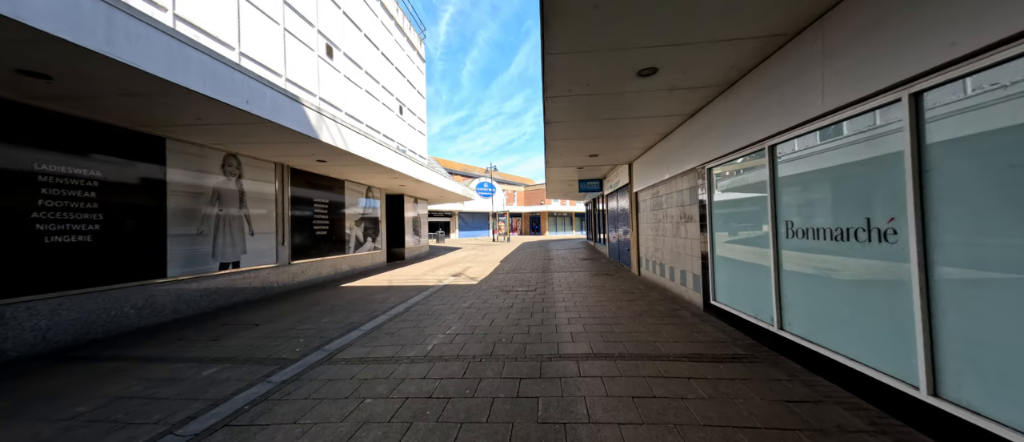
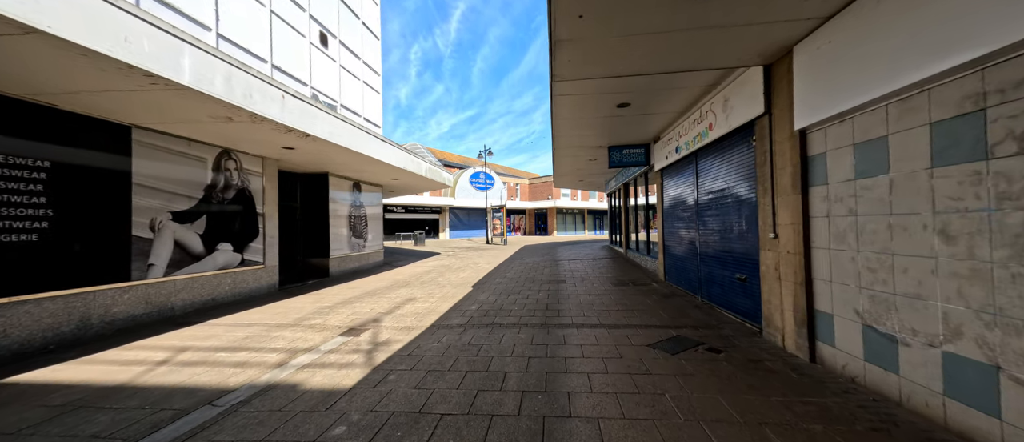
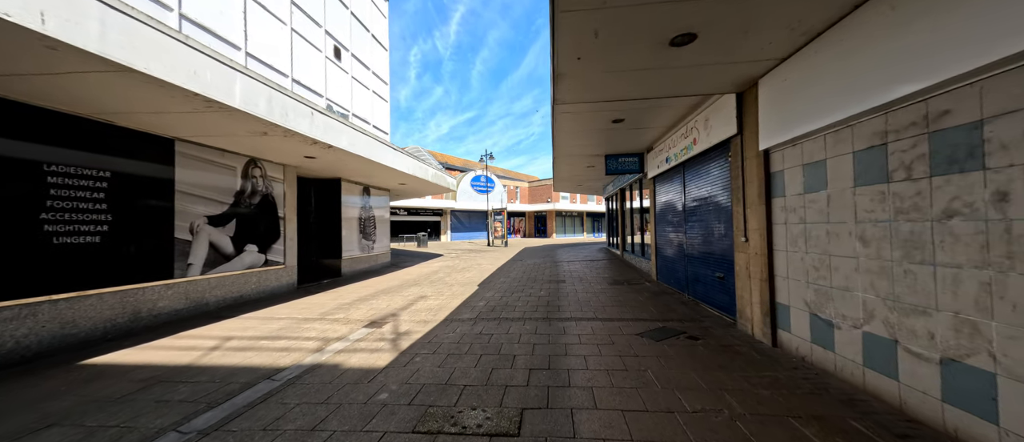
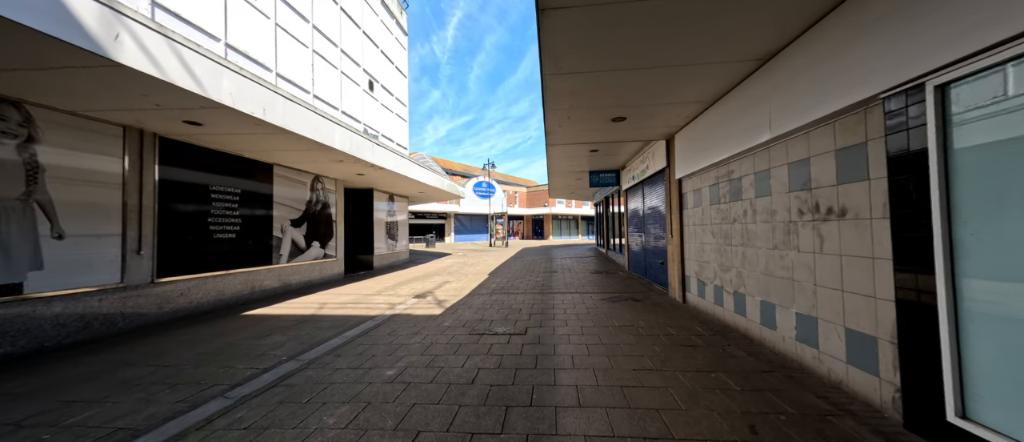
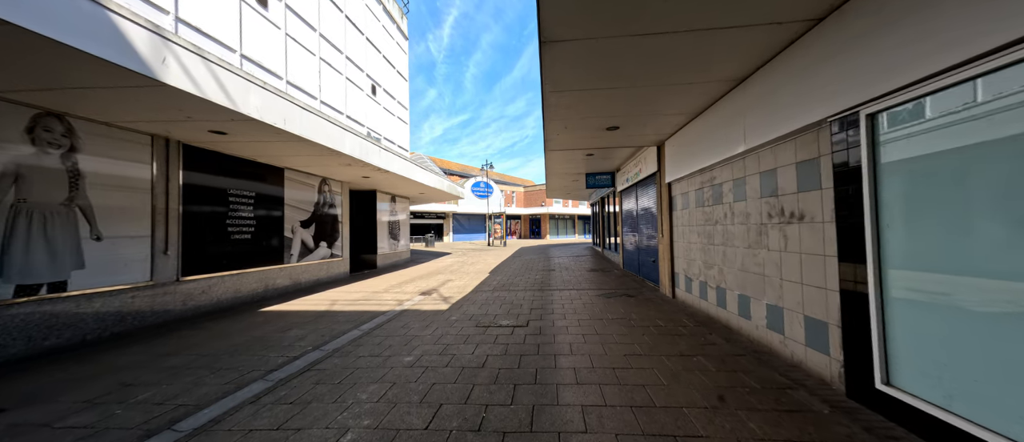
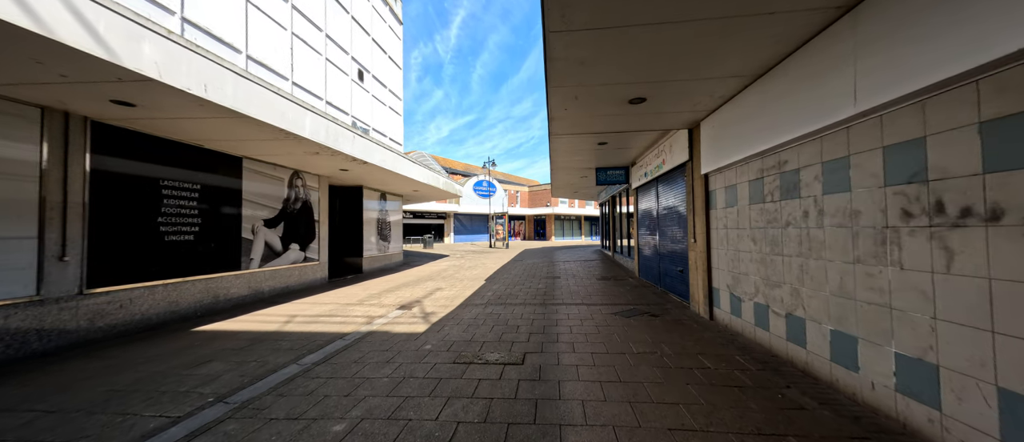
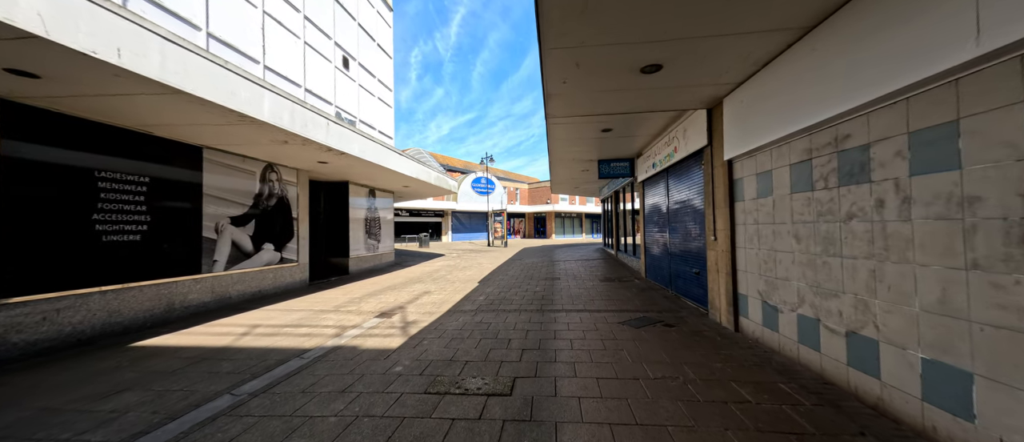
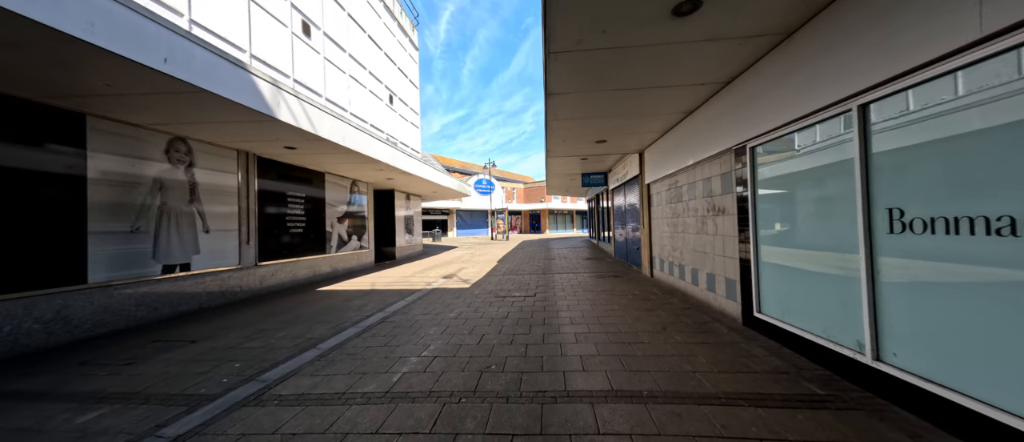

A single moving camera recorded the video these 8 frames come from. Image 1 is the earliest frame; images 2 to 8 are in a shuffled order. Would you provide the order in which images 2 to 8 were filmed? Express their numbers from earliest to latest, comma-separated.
8, 5, 4, 6, 7, 3, 2
